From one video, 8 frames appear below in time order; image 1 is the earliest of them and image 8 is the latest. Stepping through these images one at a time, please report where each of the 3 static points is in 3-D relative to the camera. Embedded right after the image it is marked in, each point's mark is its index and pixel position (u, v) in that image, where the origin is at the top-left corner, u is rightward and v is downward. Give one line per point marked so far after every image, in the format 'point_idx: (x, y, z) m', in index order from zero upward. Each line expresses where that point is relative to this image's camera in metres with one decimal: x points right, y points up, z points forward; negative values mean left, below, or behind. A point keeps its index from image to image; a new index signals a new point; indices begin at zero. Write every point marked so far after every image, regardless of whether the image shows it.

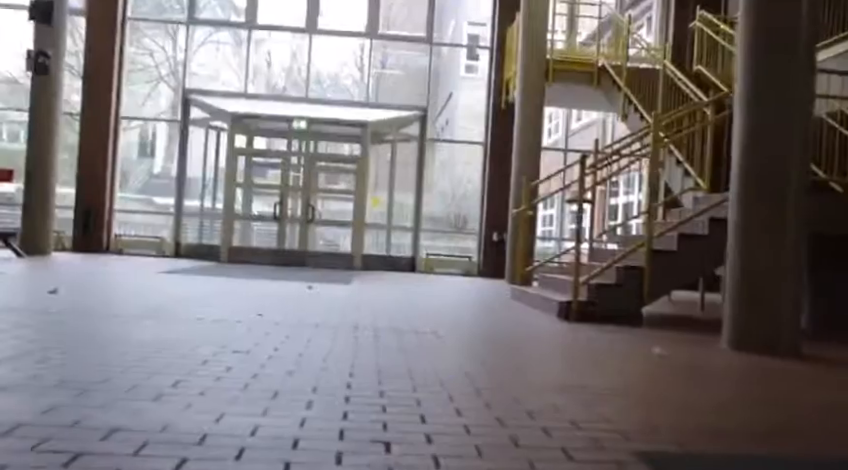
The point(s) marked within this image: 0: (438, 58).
0: (+0.3, +3.5, +18.2) m
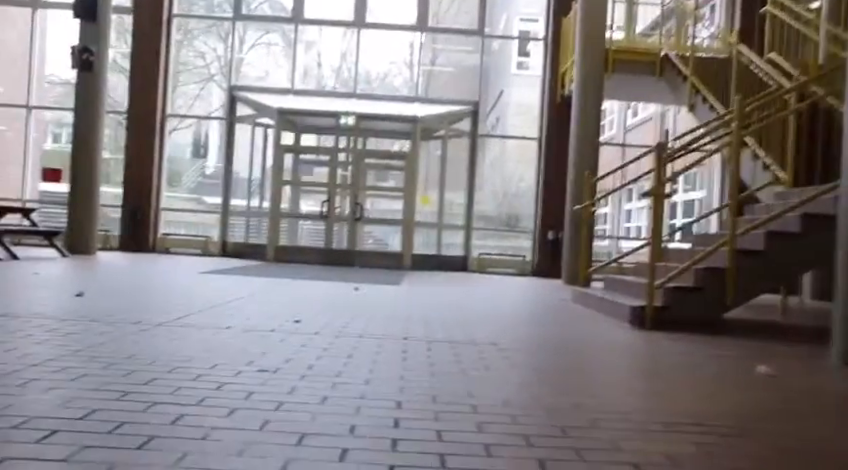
0: (+1.3, +3.5, +17.6) m
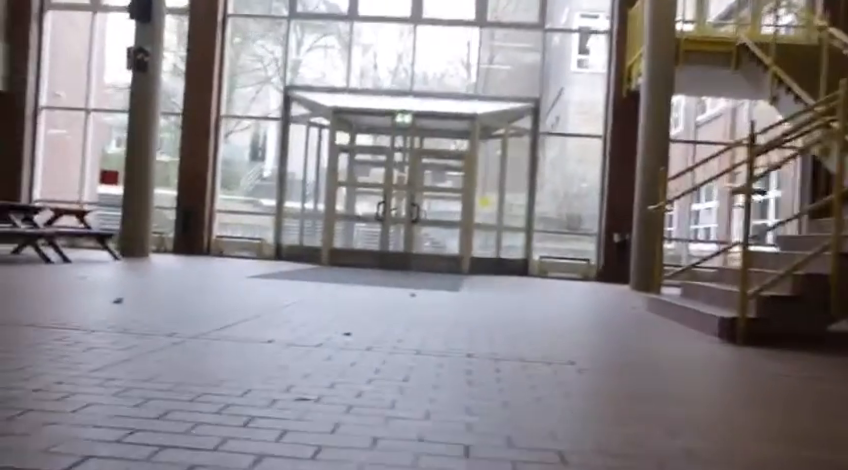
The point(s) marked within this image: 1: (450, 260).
0: (+2.4, +3.5, +16.9) m
1: (+0.5, -0.4, +15.8) m
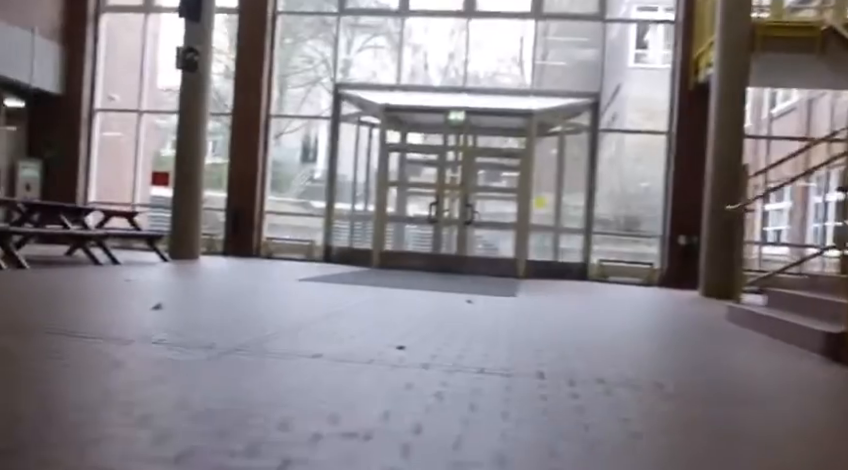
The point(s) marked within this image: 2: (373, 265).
0: (+3.4, +3.4, +16.3) m
1: (+1.4, -0.5, +15.3) m
2: (-0.9, -0.5, +15.7) m
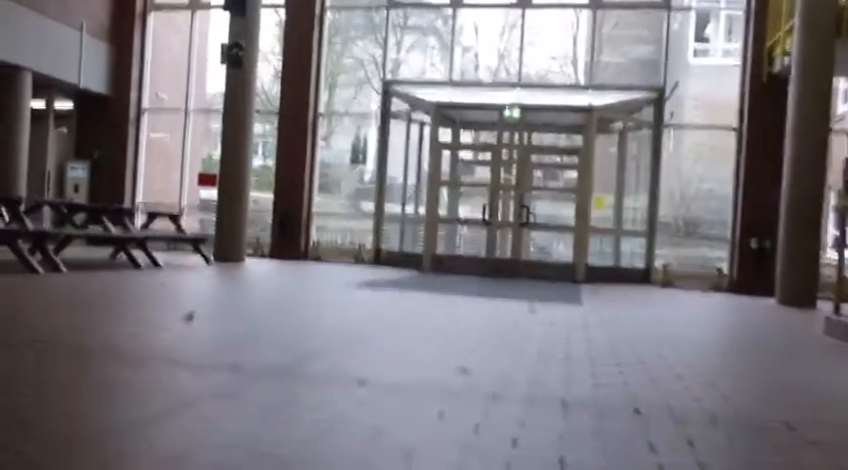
0: (+4.3, +3.4, +15.5) m
1: (+2.2, -0.5, +14.6) m
2: (0.0, -0.6, +15.1) m
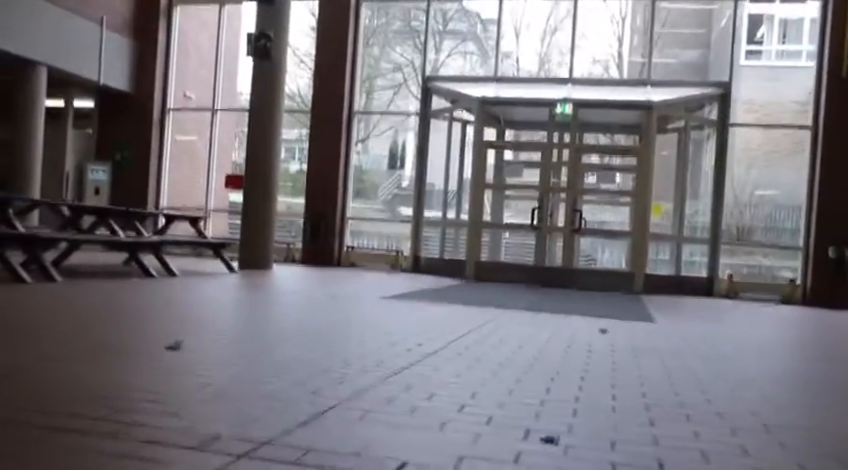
0: (+4.9, +3.3, +14.3) m
1: (+2.9, -0.6, +13.4) m
2: (+0.6, -0.7, +14.0) m
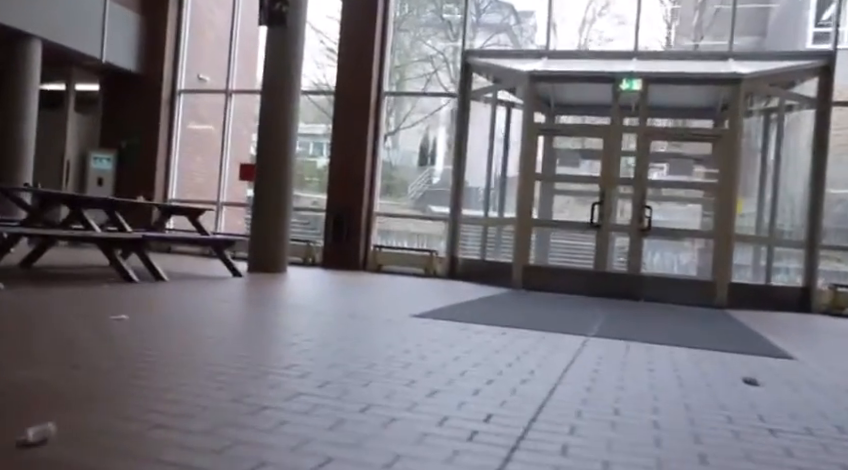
0: (+5.5, +3.2, +12.3) m
1: (+3.4, -0.6, +11.5) m
2: (+1.2, -0.6, +12.2) m
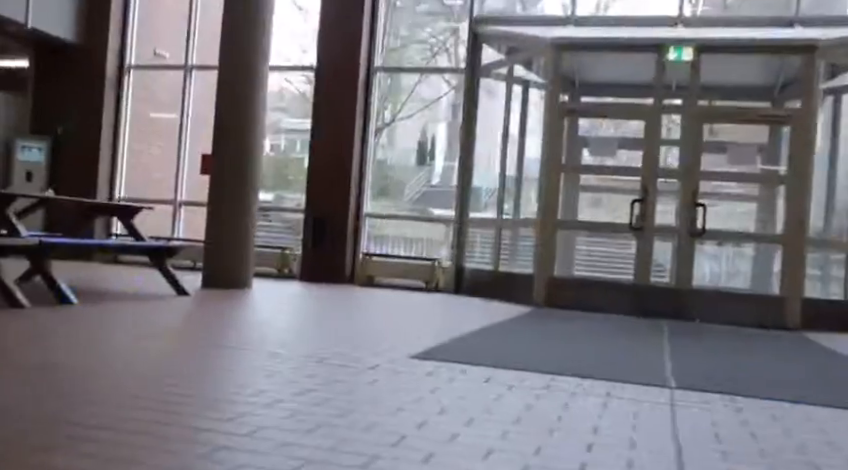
0: (+5.5, +3.2, +10.3) m
1: (+3.4, -0.7, +9.4) m
2: (+1.2, -0.7, +10.1) m
